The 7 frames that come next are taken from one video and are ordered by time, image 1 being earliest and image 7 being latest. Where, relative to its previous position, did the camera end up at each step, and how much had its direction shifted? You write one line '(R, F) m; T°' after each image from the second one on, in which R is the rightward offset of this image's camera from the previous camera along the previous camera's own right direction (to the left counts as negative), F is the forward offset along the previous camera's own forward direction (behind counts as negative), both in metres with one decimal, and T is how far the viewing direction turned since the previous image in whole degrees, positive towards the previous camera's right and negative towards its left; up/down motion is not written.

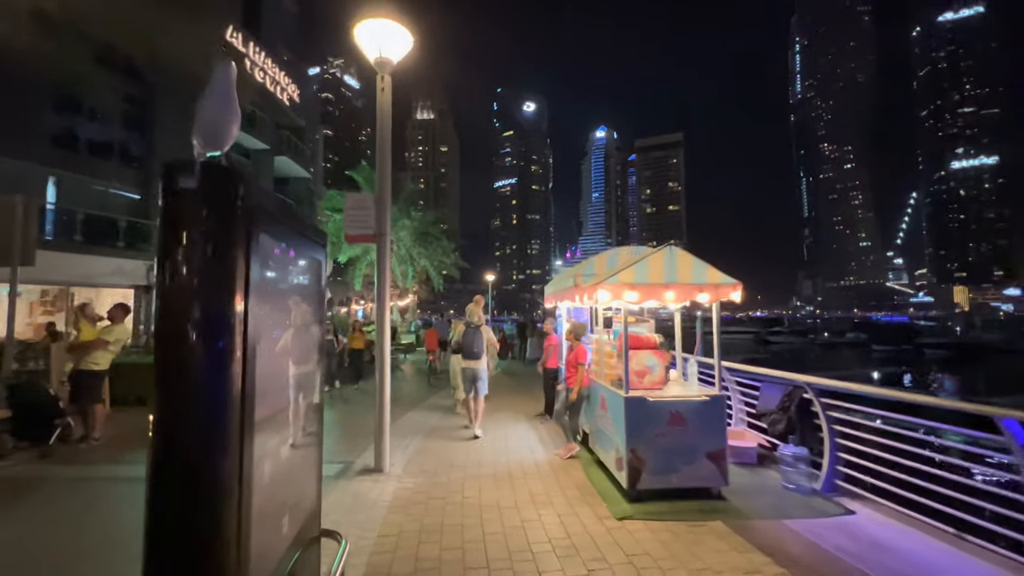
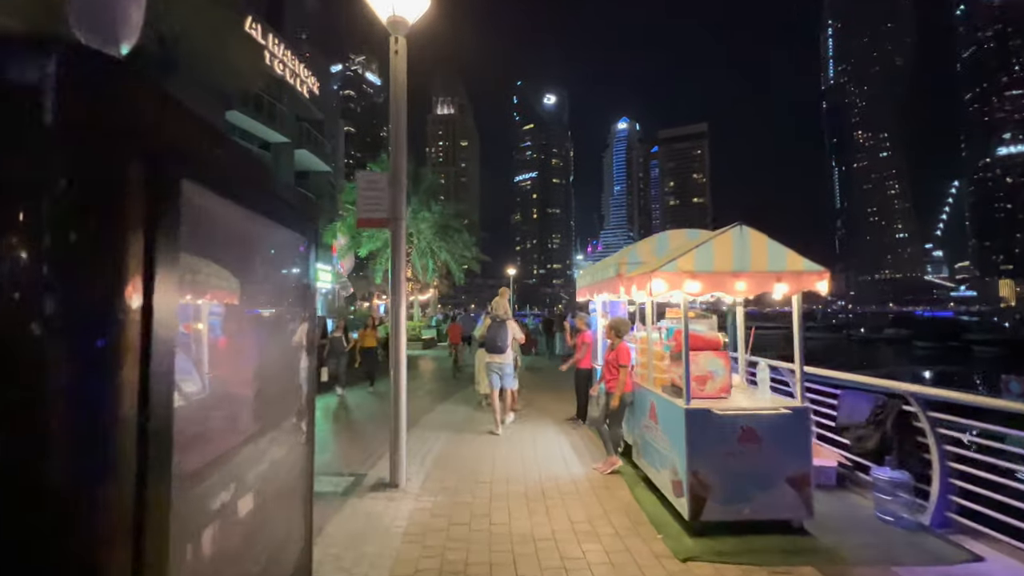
(-0.2, +0.8) m; -3°
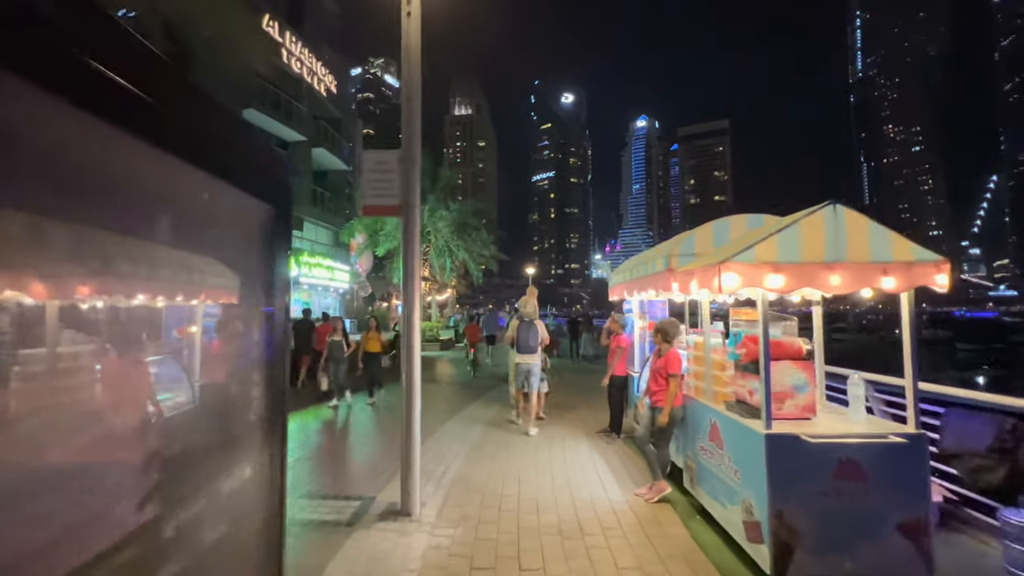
(-0.1, +0.8) m; -2°
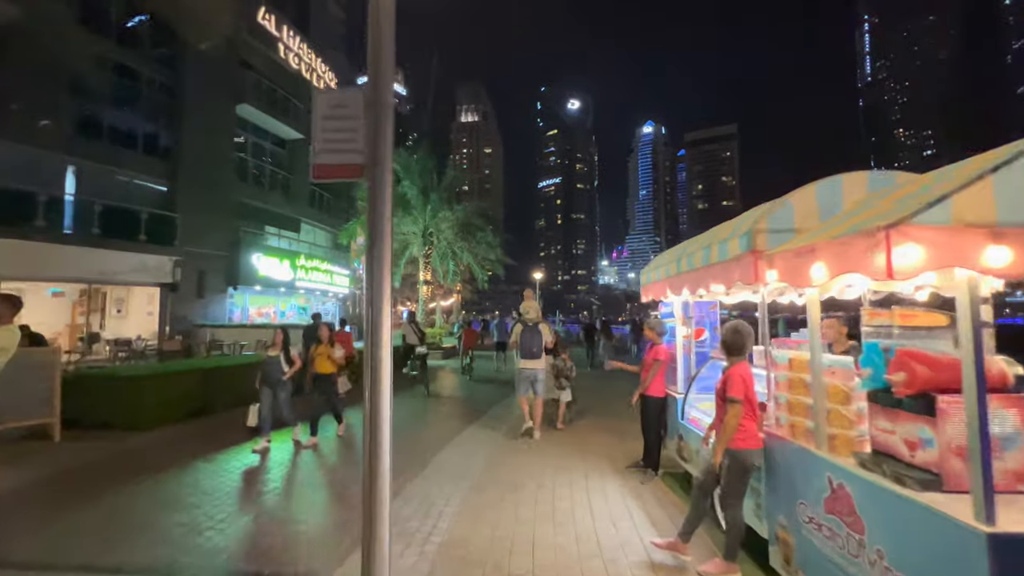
(0.0, +1.5) m; -1°
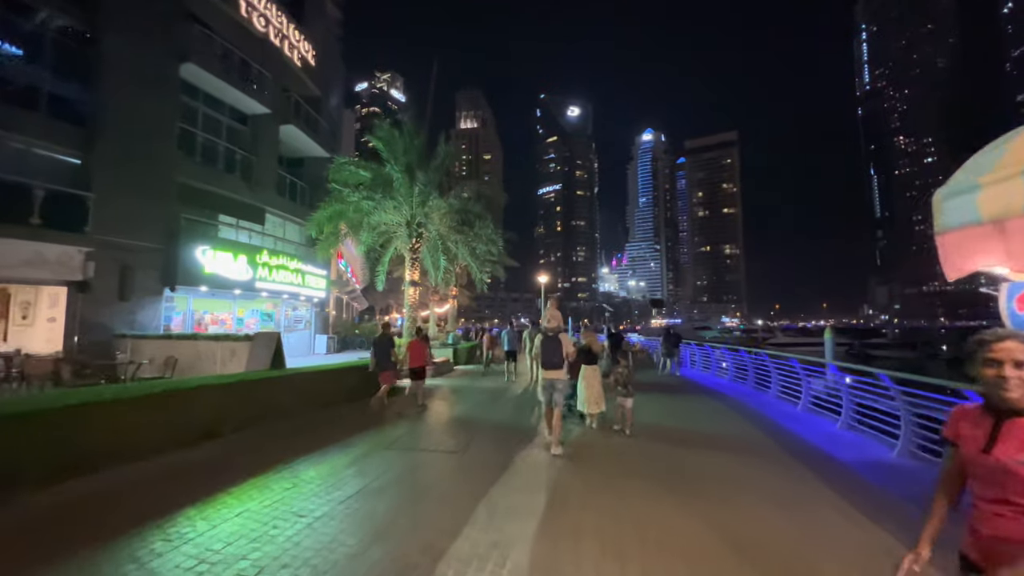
(-0.3, +4.2) m; 0°
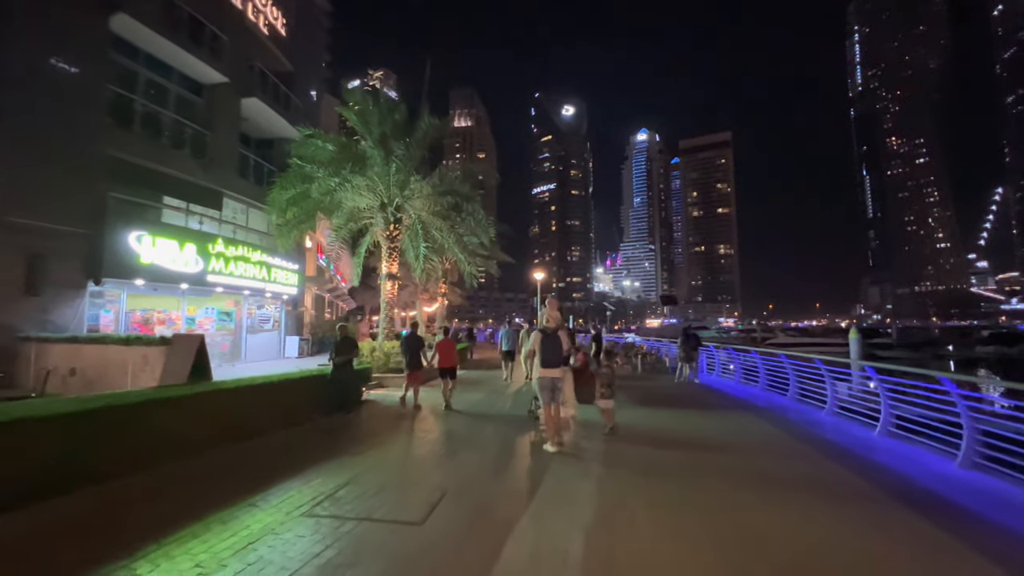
(0.0, +2.7) m; +1°
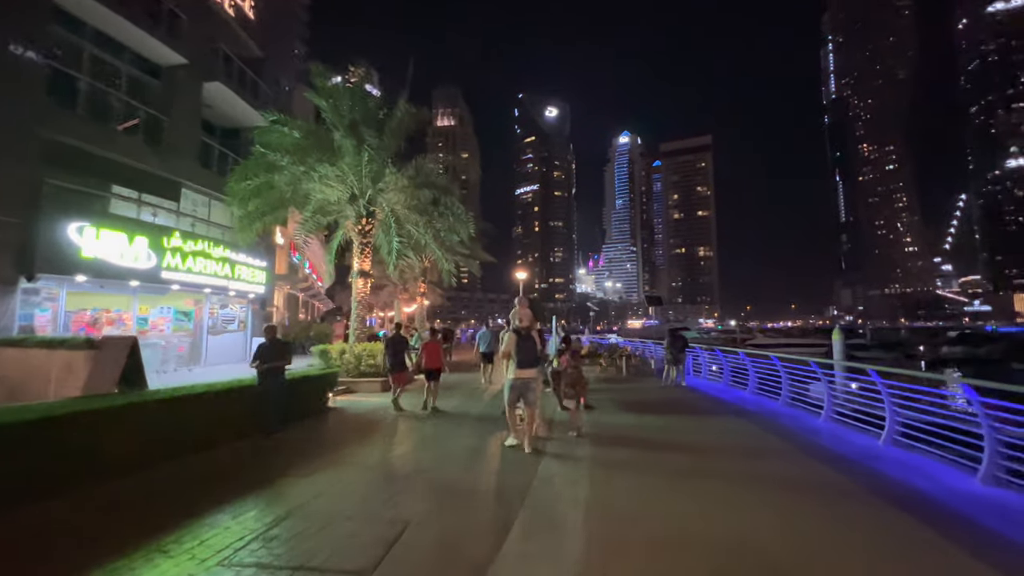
(+0.1, +0.9) m; +2°
